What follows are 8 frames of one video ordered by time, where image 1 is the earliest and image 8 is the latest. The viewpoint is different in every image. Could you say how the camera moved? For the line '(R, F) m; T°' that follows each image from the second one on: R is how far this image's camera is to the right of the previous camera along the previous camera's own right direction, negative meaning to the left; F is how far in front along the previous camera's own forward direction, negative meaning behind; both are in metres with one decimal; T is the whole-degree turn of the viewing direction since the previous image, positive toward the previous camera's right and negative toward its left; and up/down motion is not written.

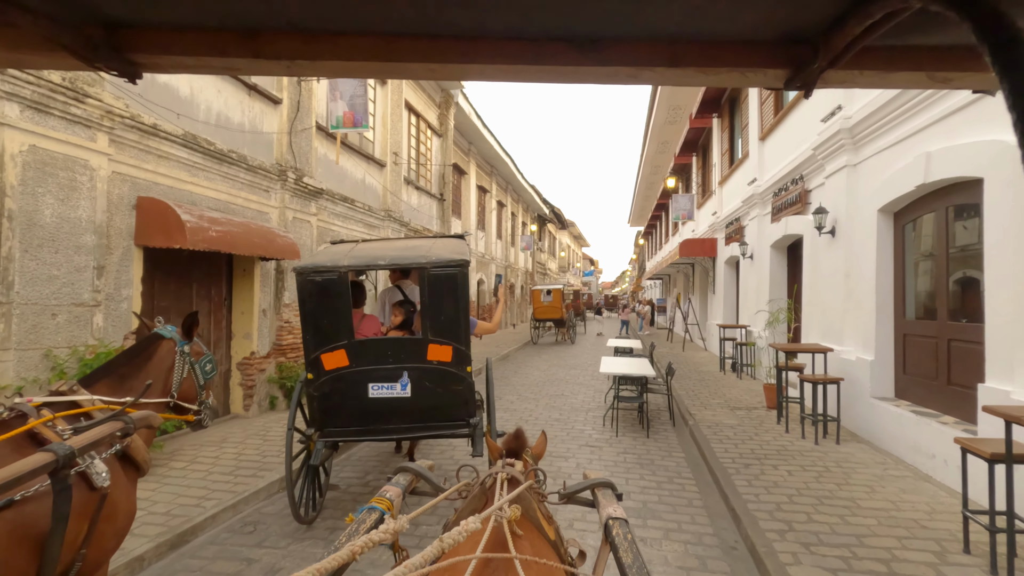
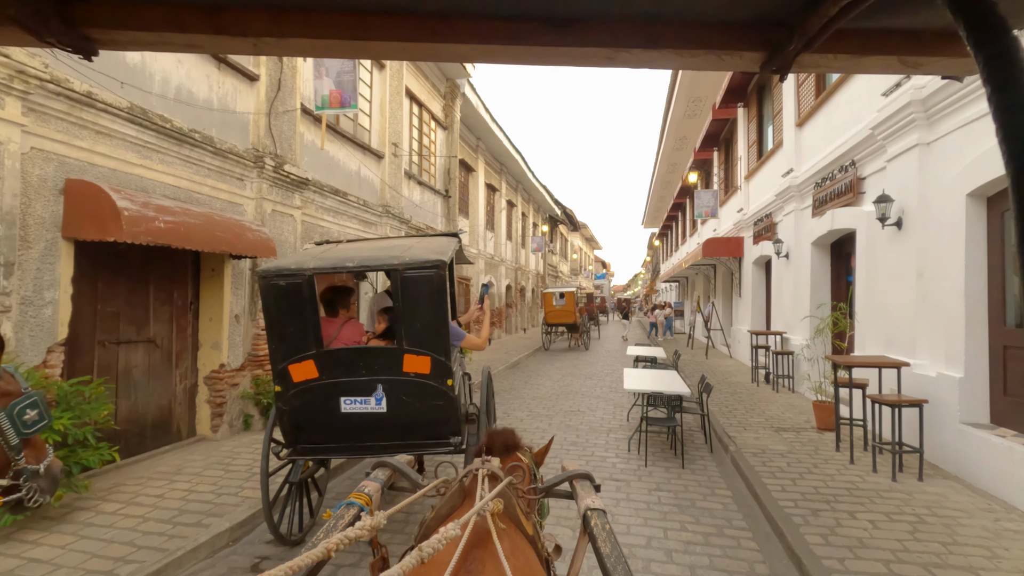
(0.0, +1.0) m; -1°
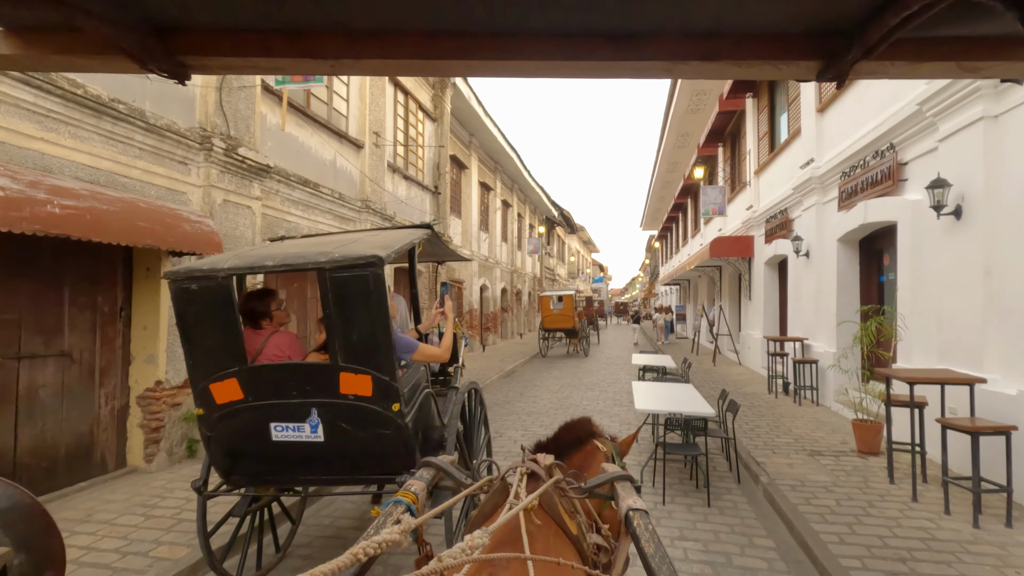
(+0.1, +1.0) m; 0°
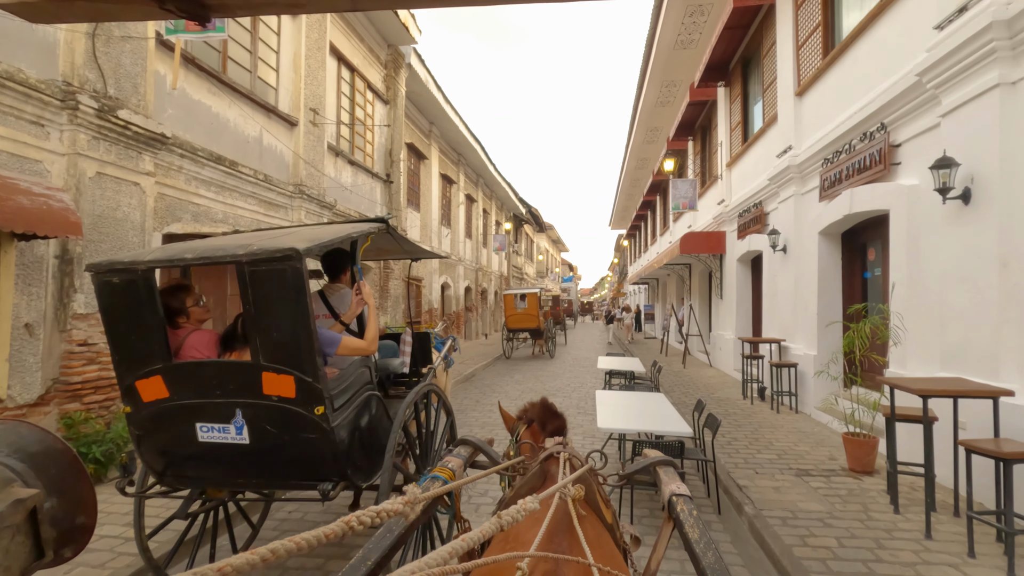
(+0.3, +0.9) m; +3°
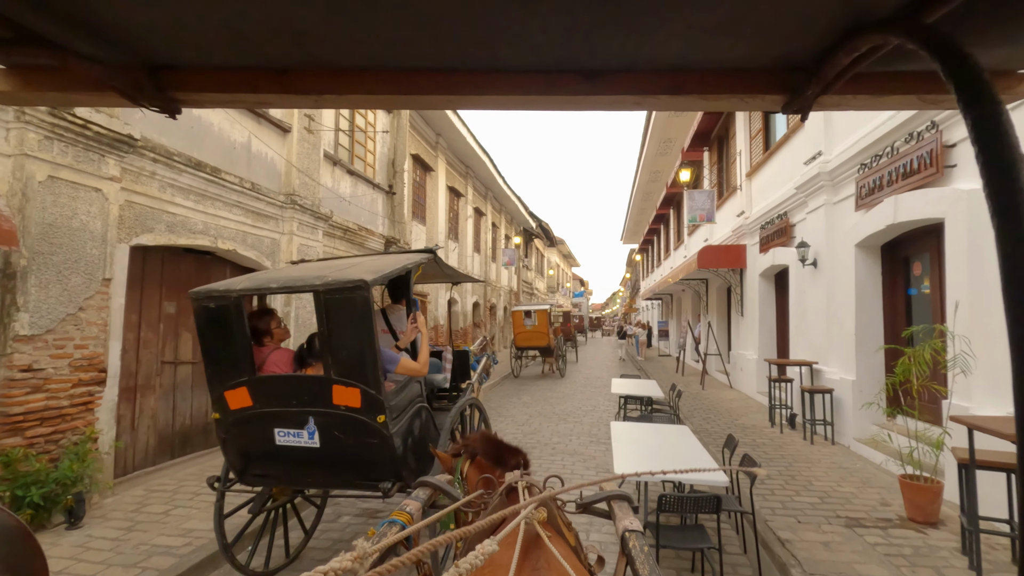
(+0.1, +0.6) m; -1°
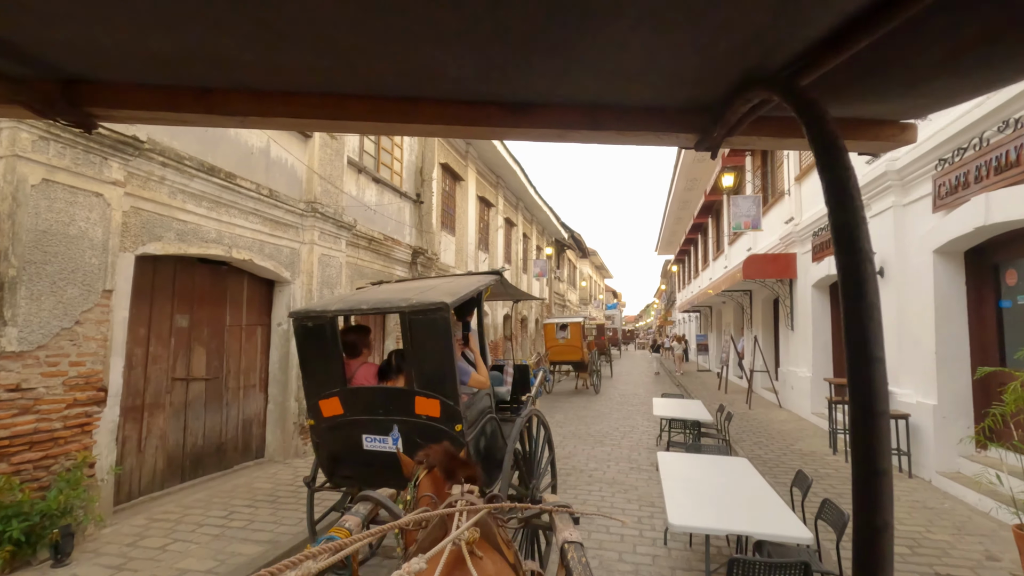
(0.0, +0.6) m; -3°
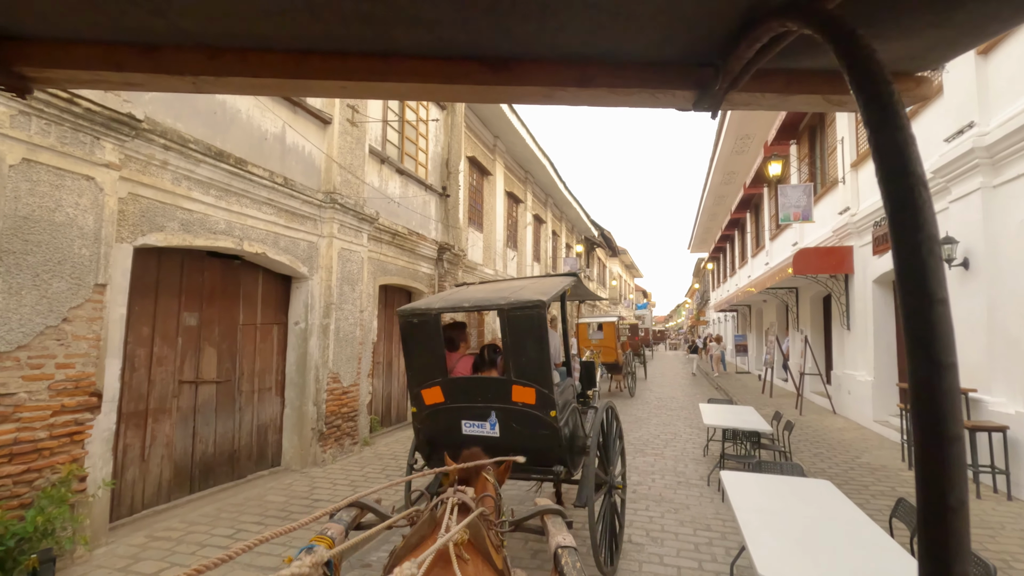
(-0.1, +0.6) m; -3°
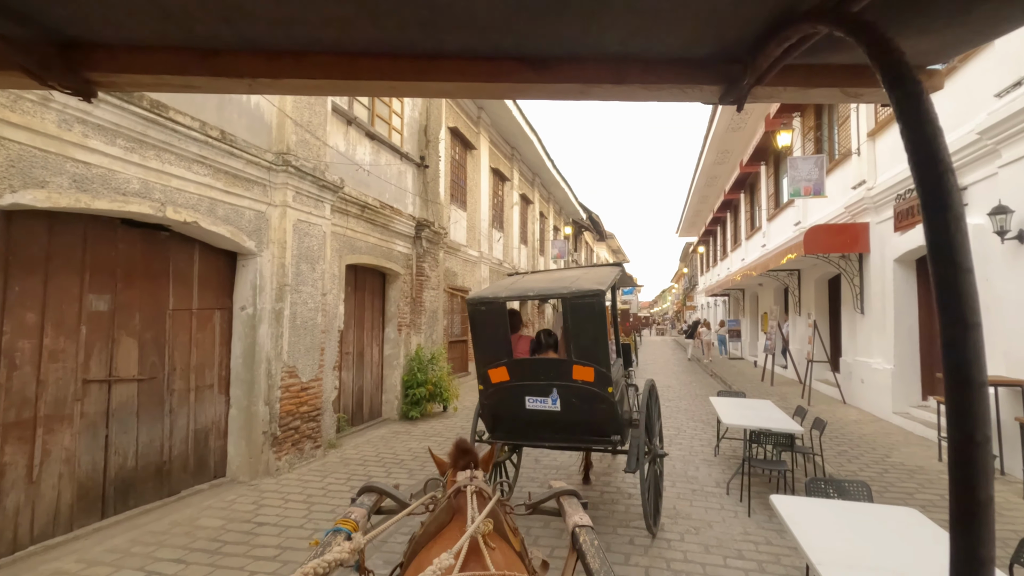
(0.0, +1.0) m; +2°
